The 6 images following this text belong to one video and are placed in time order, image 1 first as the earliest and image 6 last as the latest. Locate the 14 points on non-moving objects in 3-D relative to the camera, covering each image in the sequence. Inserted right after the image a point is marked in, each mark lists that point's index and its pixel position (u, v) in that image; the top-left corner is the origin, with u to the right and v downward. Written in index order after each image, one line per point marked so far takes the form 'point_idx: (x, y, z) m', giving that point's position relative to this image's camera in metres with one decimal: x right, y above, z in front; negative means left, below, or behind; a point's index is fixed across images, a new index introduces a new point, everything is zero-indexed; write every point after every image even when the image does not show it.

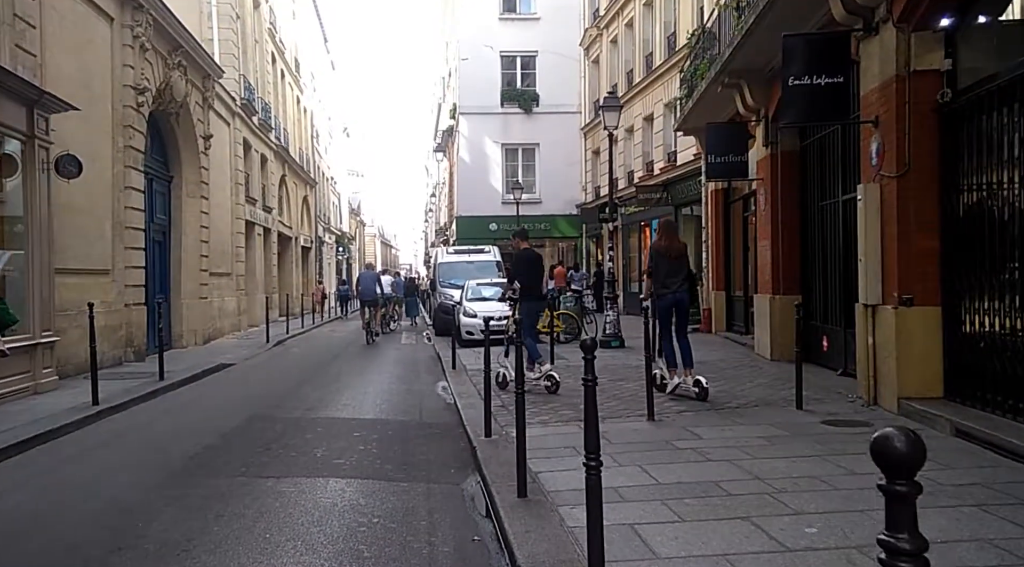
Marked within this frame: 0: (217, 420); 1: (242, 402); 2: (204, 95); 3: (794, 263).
0: (-3.2, -1.5, +8.6) m
1: (-3.5, -1.6, +10.2) m
2: (-7.6, +4.7, +19.5) m
3: (+4.4, +0.3, +12.4) m
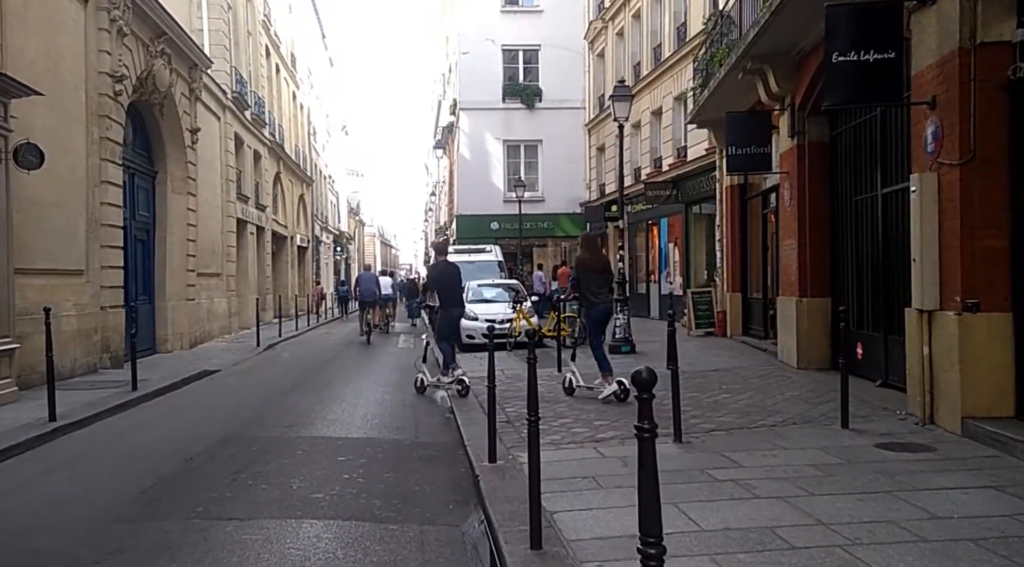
0: (-3.2, -1.5, +7.6) m
1: (-3.4, -1.6, +9.2) m
2: (-7.6, +4.7, +18.6) m
3: (+4.5, +0.3, +11.4) m
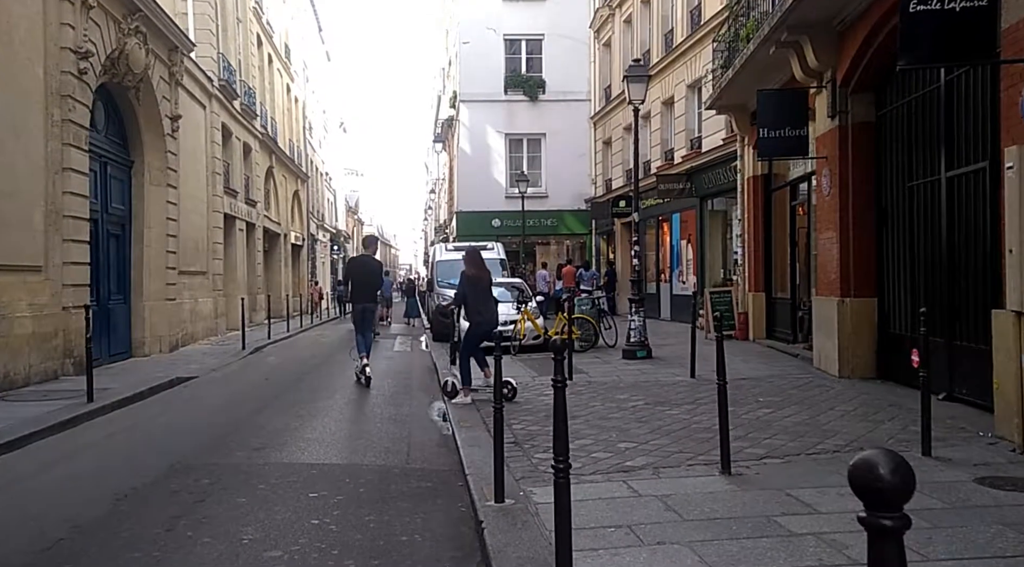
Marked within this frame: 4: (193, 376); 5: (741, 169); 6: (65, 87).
0: (-3.1, -1.5, +6.4) m
1: (-3.3, -1.5, +7.9) m
2: (-7.5, +4.7, +17.3) m
3: (+4.6, +0.3, +10.1) m
4: (-5.5, -1.6, +13.5) m
5: (+4.6, +2.3, +15.9) m
6: (-6.8, +3.0, +12.1) m
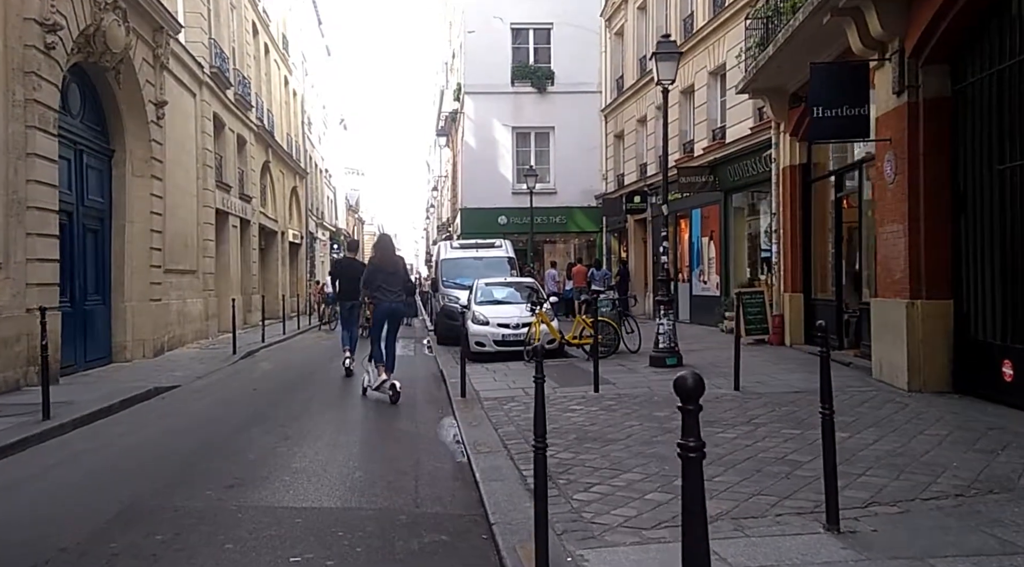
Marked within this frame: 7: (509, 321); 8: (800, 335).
0: (-2.9, -1.5, +5.1) m
1: (-3.1, -1.5, +6.6) m
2: (-7.2, +4.7, +16.0) m
3: (+4.8, +0.3, +8.8) m
4: (-5.2, -1.6, +12.2) m
5: (+4.8, +2.3, +14.6) m
6: (-6.6, +3.0, +10.8) m
7: (-0.1, -0.7, +15.0) m
8: (+5.0, -0.9, +13.7) m
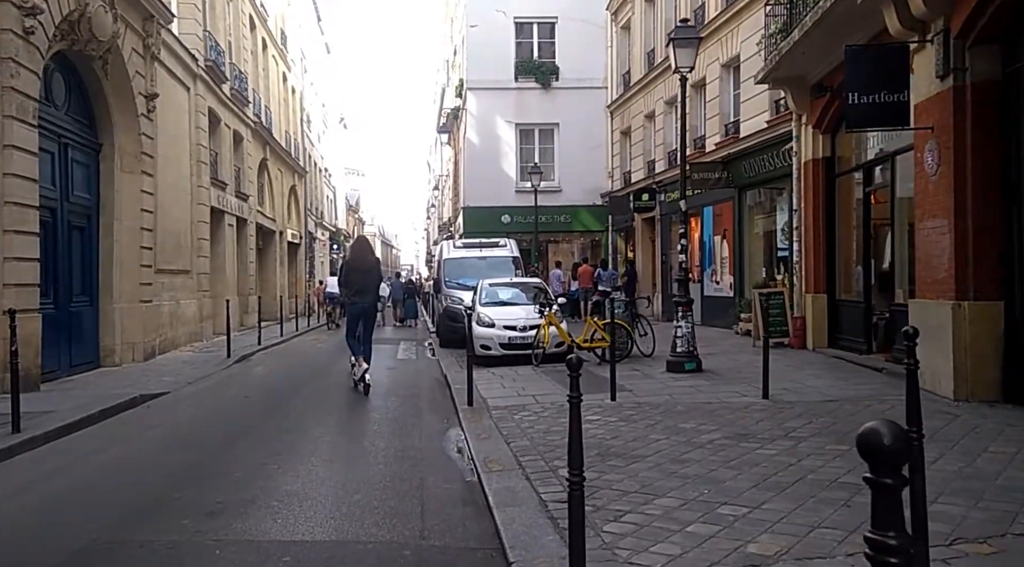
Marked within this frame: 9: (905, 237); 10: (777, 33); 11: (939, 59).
0: (-2.7, -1.5, +4.4) m
1: (-3.0, -1.5, +5.9) m
2: (-7.1, +4.7, +15.3) m
3: (+4.9, +0.3, +8.1) m
4: (-5.1, -1.6, +11.5) m
5: (+5.0, +2.3, +13.9) m
6: (-6.5, +3.0, +10.1) m
7: (+0.1, -0.7, +14.3) m
8: (+5.1, -0.9, +13.0) m
9: (+5.3, +0.6, +10.6) m
10: (+4.2, +3.9, +12.5) m
11: (+4.6, +2.4, +8.4) m
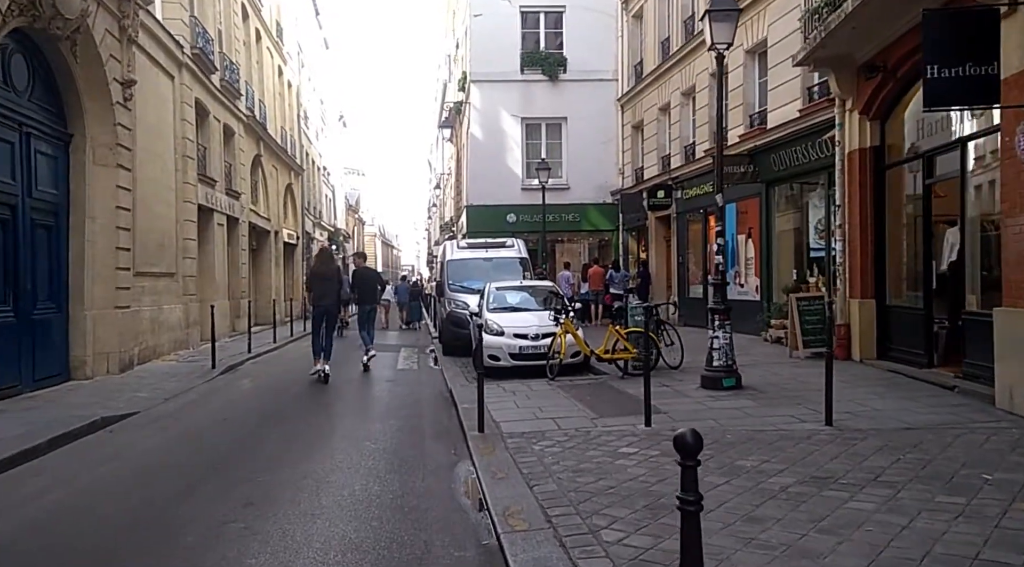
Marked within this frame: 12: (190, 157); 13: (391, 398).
0: (-2.6, -1.6, +3.1) m
1: (-2.8, -1.6, +4.6) m
2: (-6.9, +4.6, +14.0) m
3: (+5.1, +0.3, +6.8) m
4: (-4.9, -1.7, +10.2) m
5: (+5.1, +2.2, +12.5) m
6: (-6.3, +3.0, +8.8) m
7: (+0.2, -0.8, +13.0) m
8: (+5.3, -1.0, +11.7) m
9: (+5.5, +0.6, +9.3) m
10: (+4.3, +3.9, +11.1) m
11: (+4.7, +2.3, +7.1) m
12: (-7.7, +3.0, +18.8) m
13: (-1.7, -1.6, +11.2) m
